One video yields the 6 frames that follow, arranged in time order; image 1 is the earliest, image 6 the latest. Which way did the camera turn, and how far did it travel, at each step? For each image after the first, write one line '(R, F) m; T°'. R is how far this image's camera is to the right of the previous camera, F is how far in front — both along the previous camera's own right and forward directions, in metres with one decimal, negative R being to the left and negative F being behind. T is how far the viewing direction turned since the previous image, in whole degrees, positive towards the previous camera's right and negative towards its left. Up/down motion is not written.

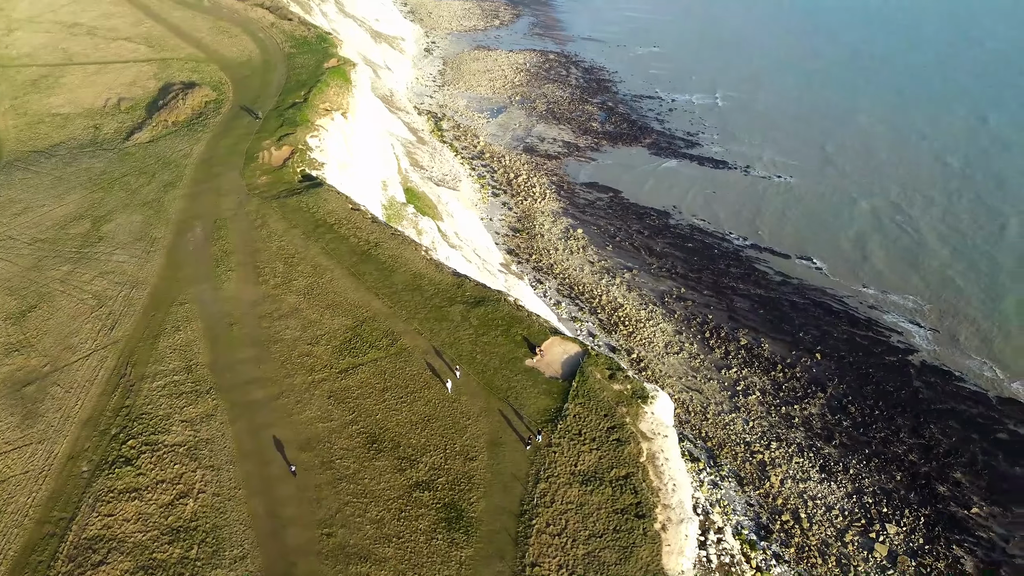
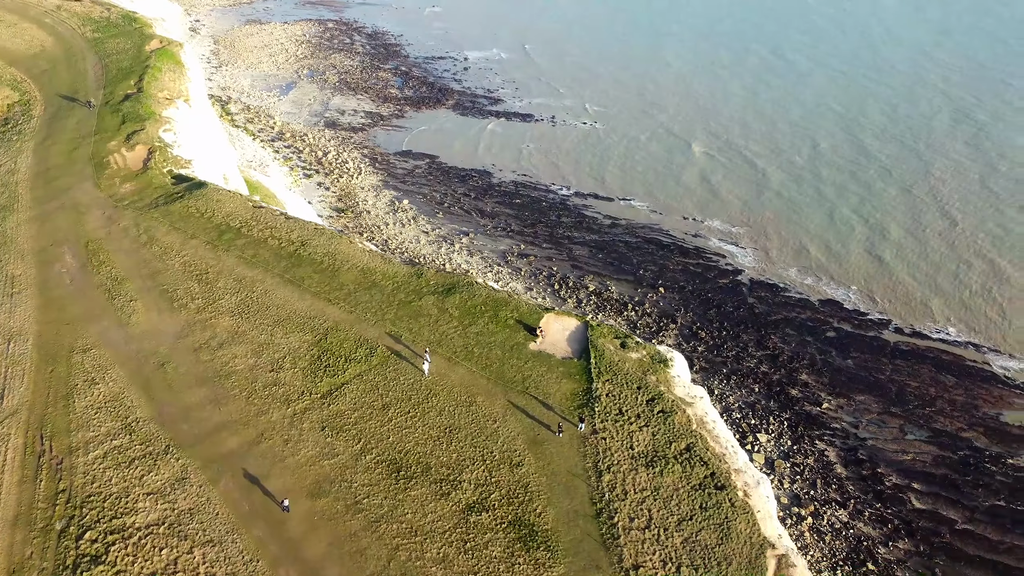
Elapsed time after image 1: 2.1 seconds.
(-4.0, +2.4) m; +14°
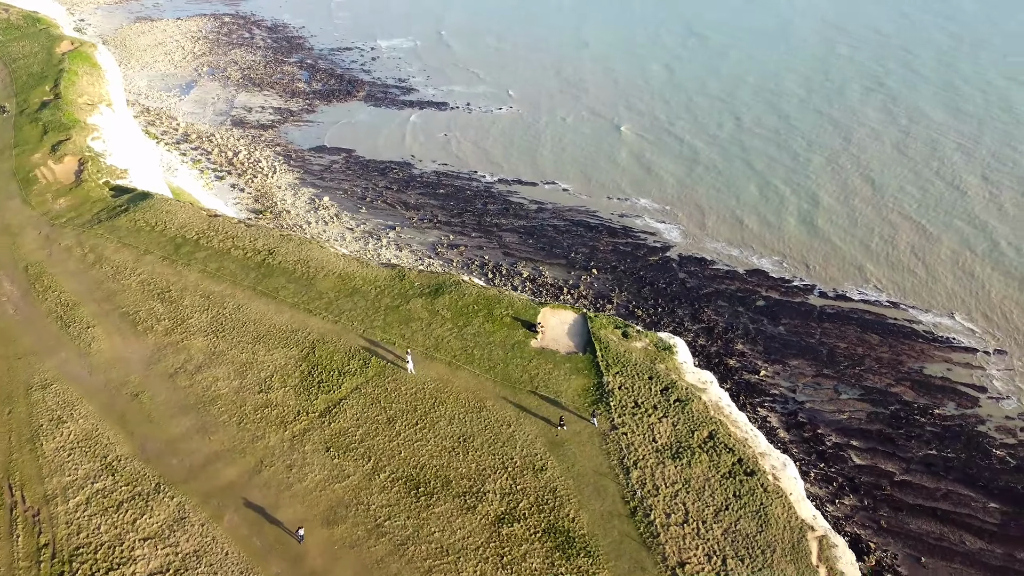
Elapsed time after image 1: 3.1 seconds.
(-1.7, +0.8) m; +6°
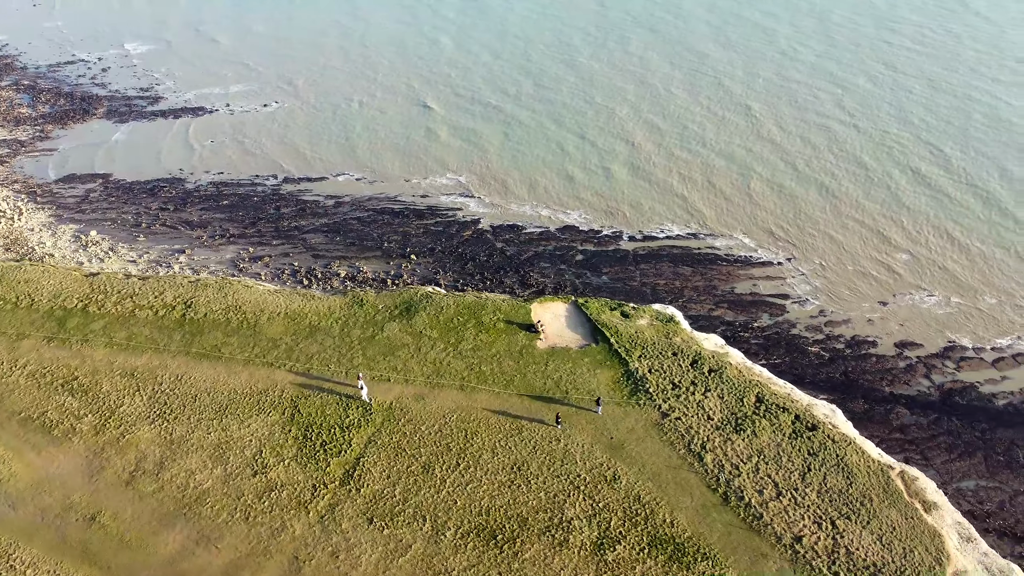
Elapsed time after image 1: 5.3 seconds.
(-3.9, +2.2) m; +15°
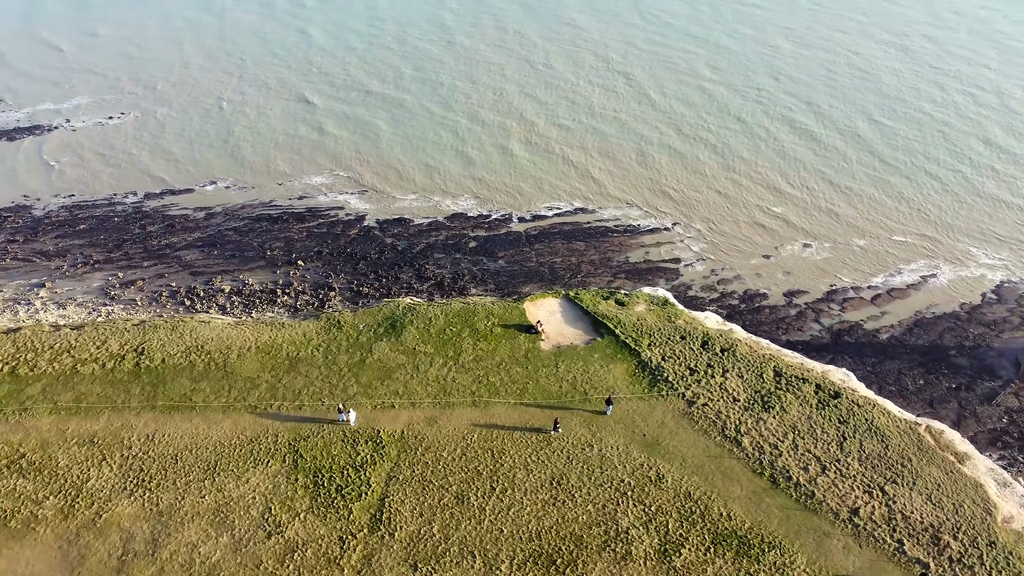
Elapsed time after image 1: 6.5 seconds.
(-2.1, +1.2) m; +9°
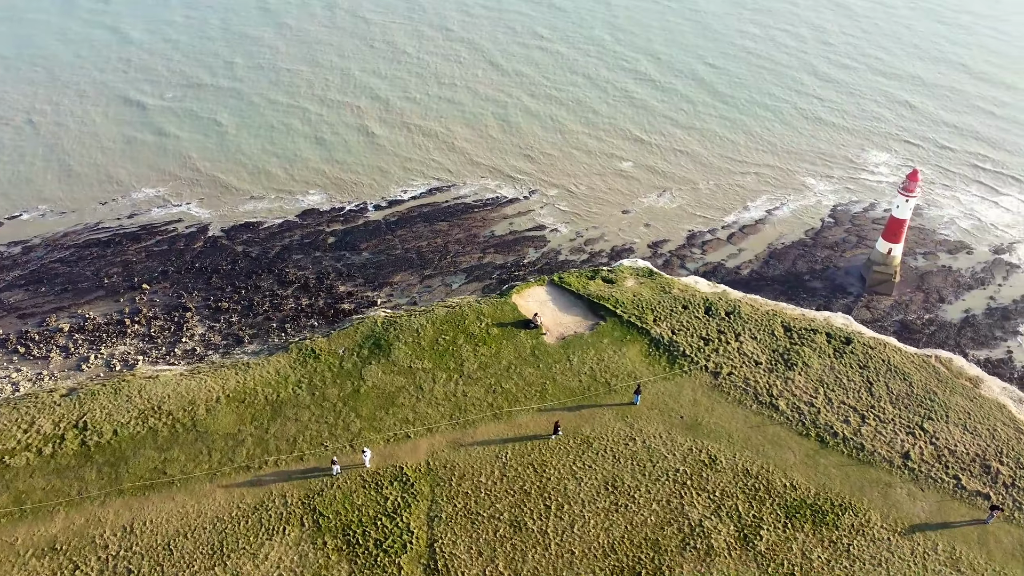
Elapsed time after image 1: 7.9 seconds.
(-2.4, +1.5) m; +11°
